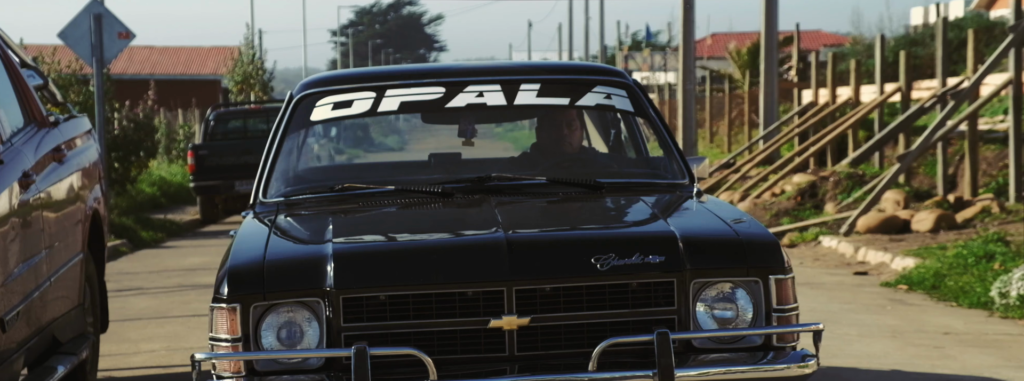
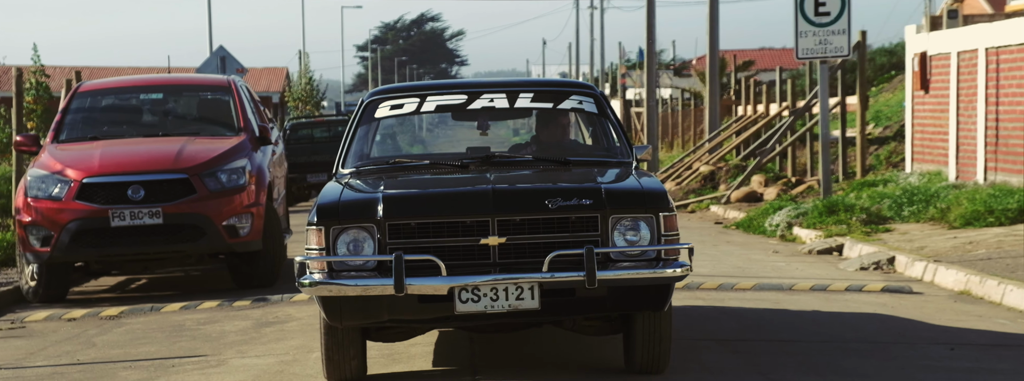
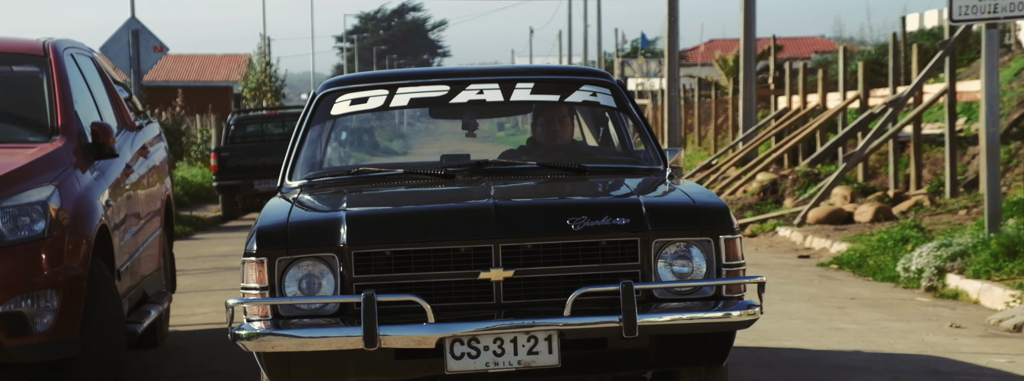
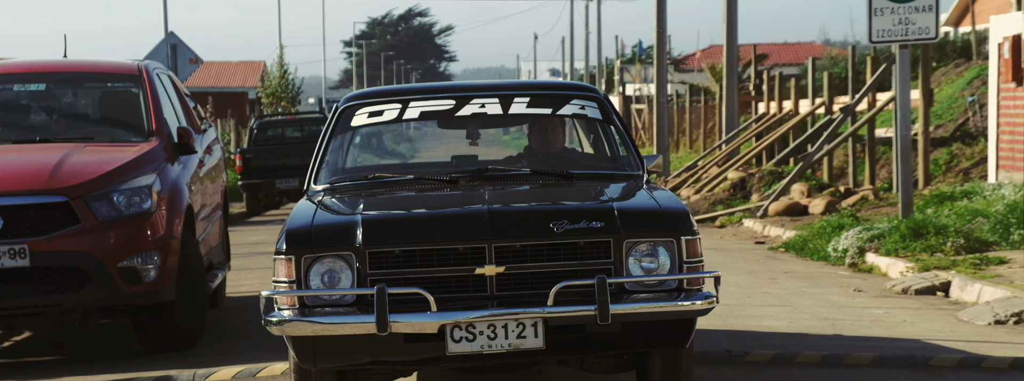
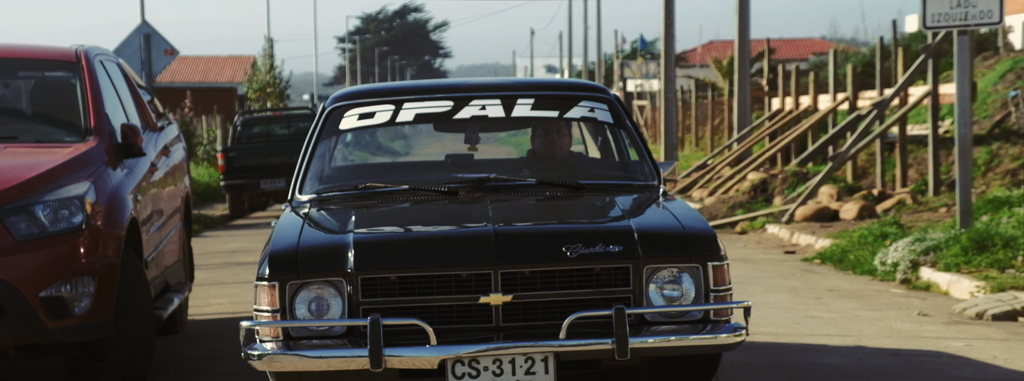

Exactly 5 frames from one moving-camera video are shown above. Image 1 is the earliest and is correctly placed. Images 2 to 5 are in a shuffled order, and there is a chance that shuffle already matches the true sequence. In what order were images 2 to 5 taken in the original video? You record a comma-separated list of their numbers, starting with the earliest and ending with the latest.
3, 5, 4, 2
